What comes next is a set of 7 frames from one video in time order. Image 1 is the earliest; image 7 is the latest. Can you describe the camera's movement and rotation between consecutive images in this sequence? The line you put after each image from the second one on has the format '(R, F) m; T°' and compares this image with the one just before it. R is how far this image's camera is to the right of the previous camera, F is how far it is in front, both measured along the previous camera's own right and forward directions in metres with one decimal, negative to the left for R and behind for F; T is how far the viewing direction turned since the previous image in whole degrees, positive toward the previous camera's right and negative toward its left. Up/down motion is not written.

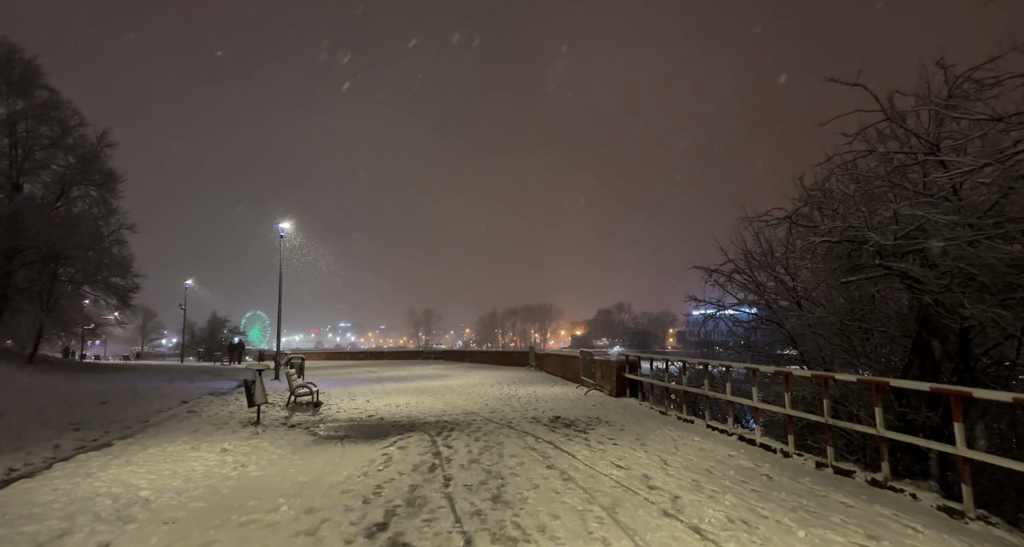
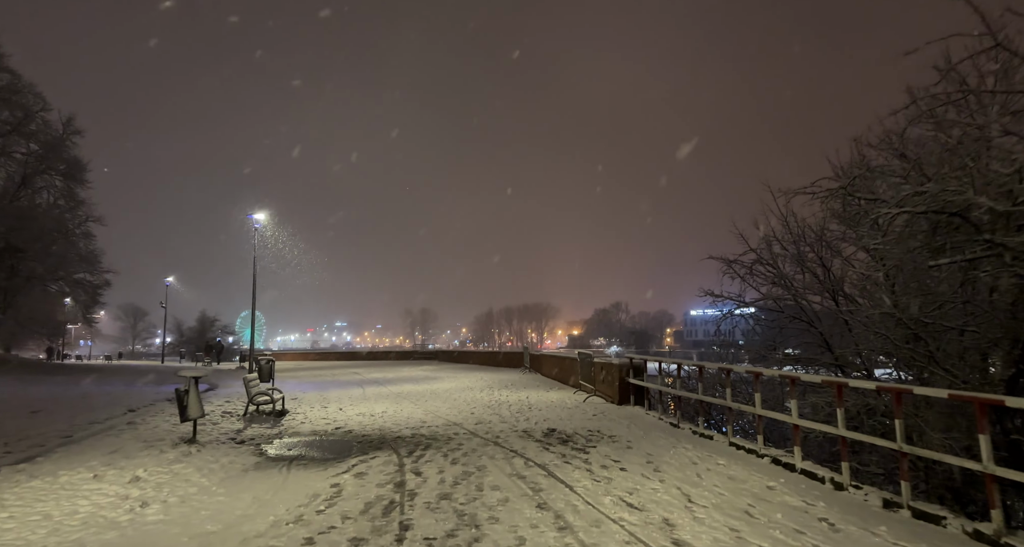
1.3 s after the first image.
(+0.2, +1.5) m; 0°
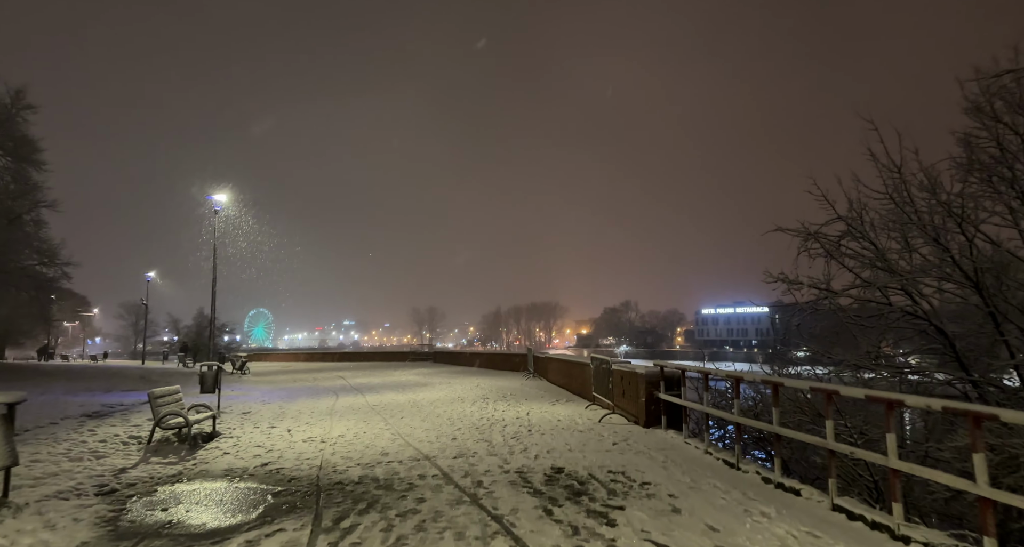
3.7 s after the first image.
(+0.3, +2.9) m; -1°
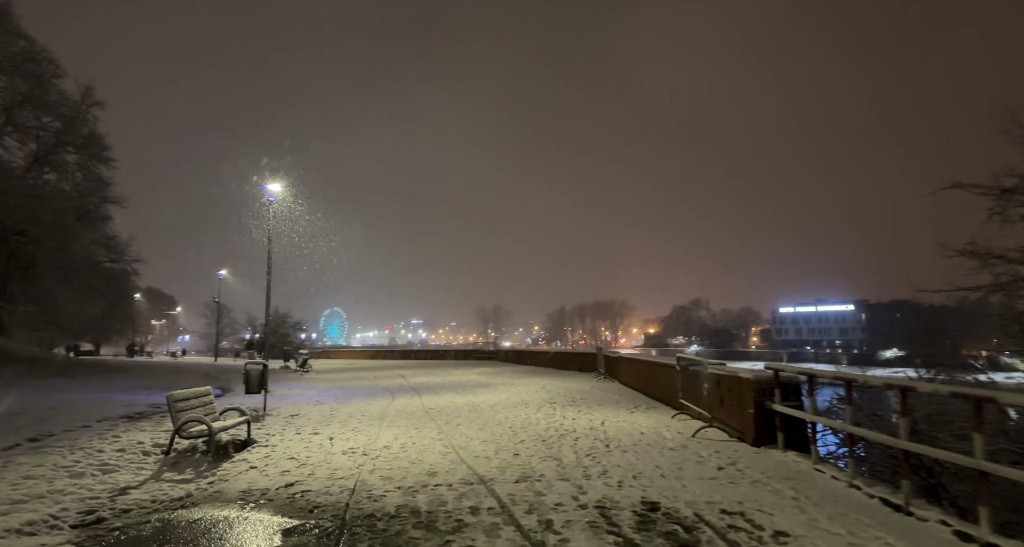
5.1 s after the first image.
(-0.1, +1.6) m; -7°
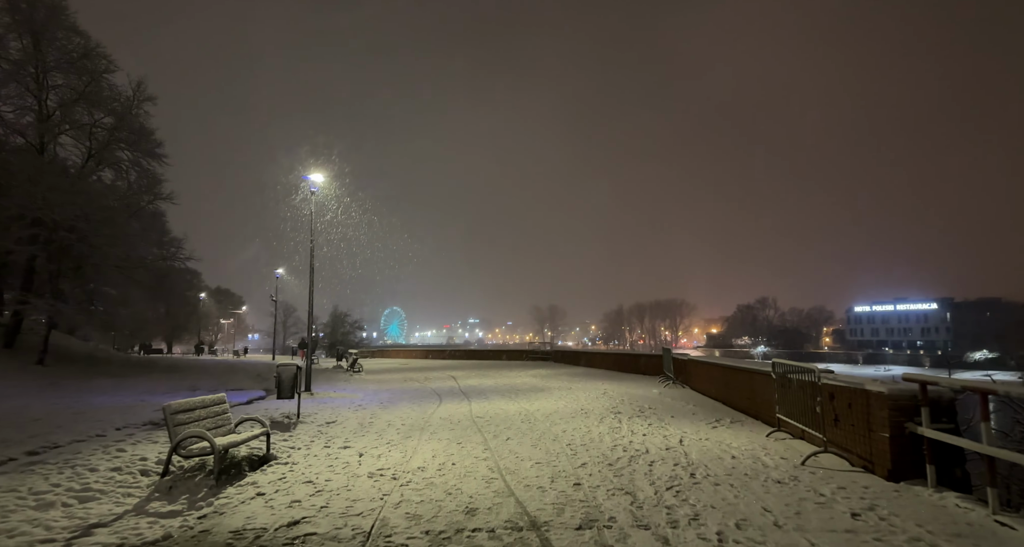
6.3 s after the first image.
(0.0, +1.5) m; -6°
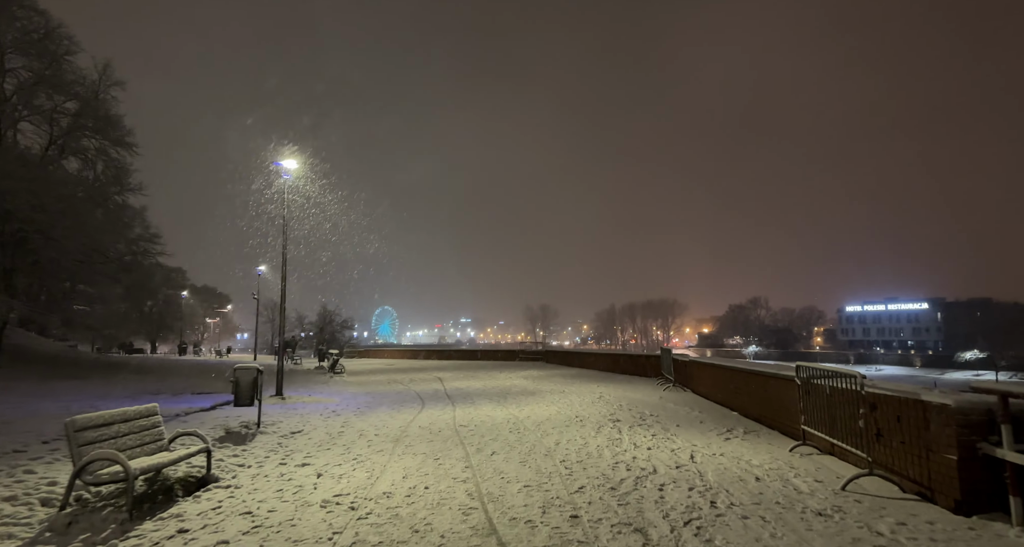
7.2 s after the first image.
(+0.1, +1.1) m; +1°
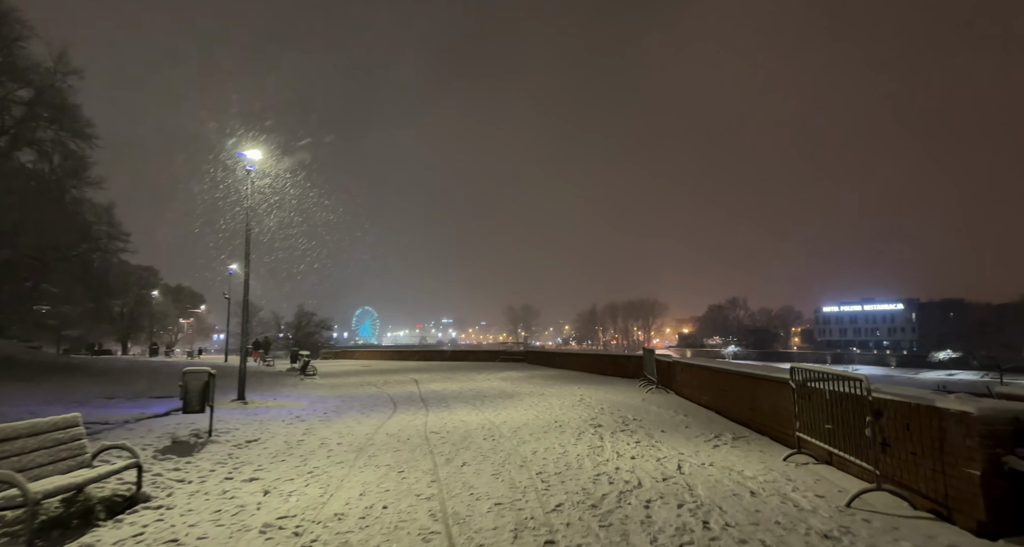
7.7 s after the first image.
(+0.1, +0.6) m; +2°
